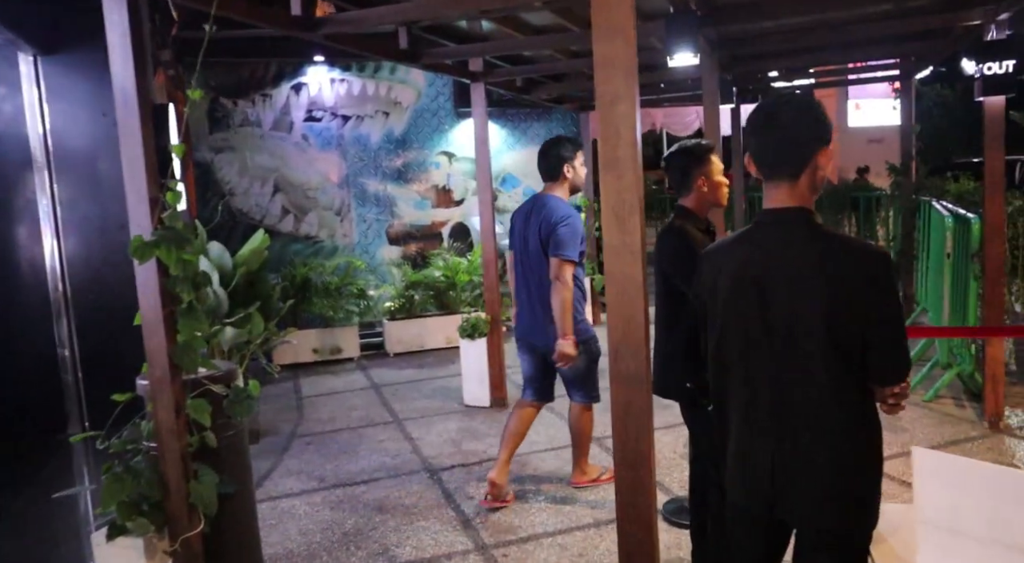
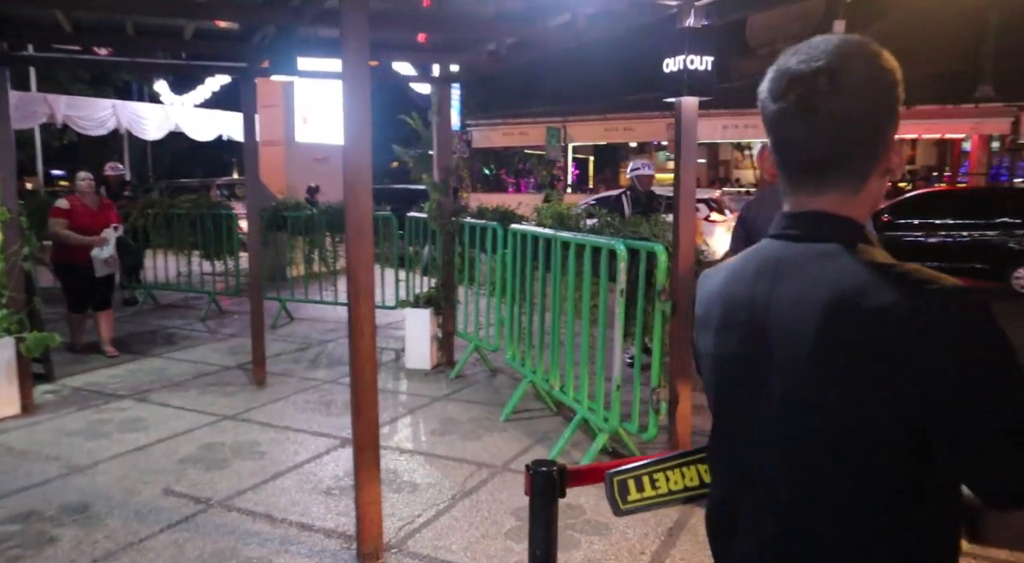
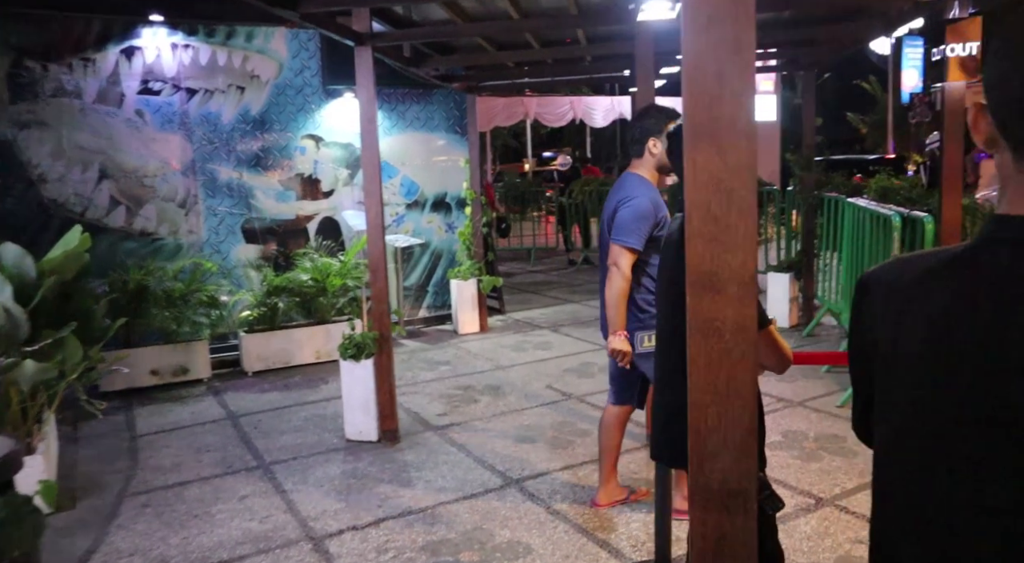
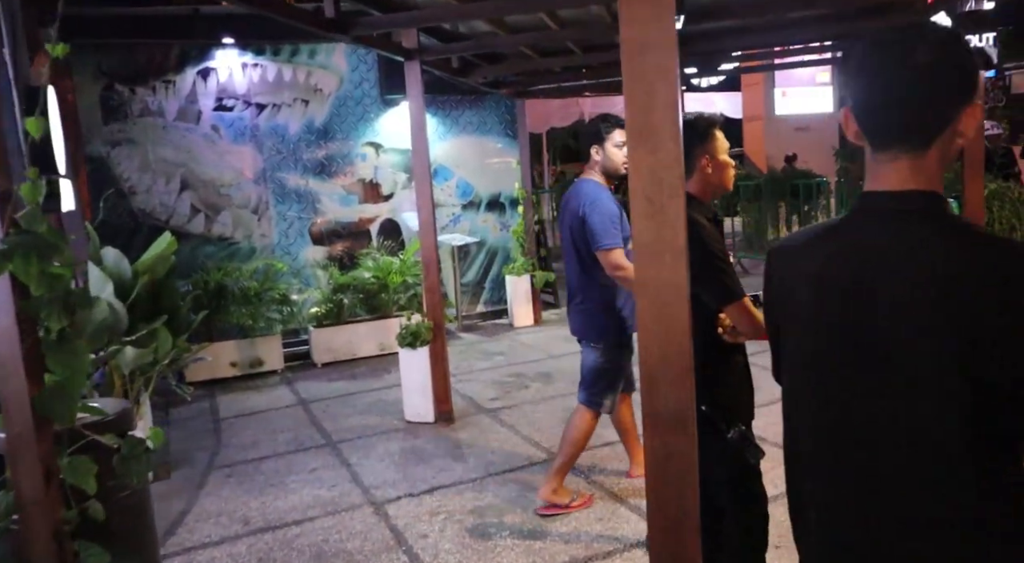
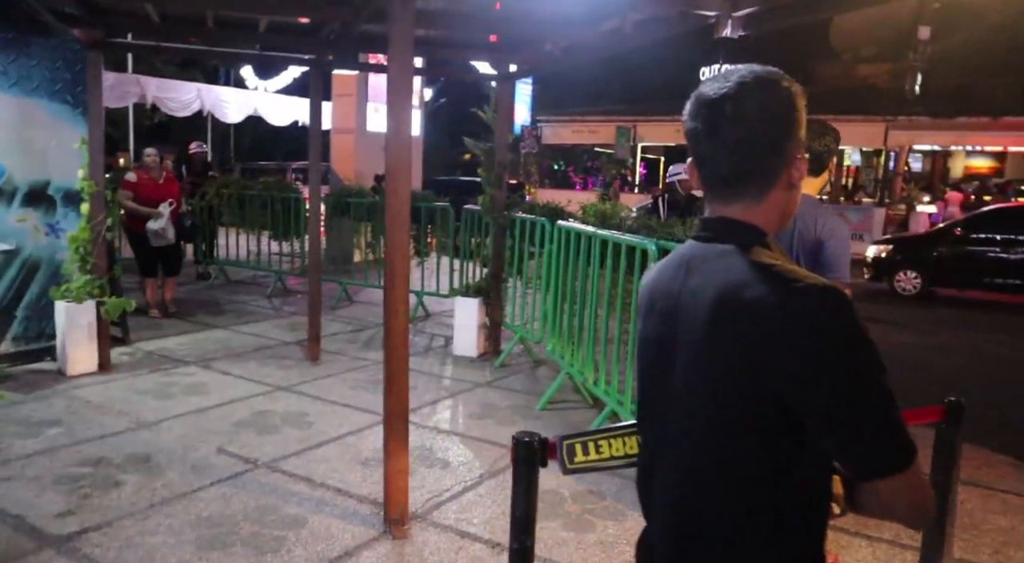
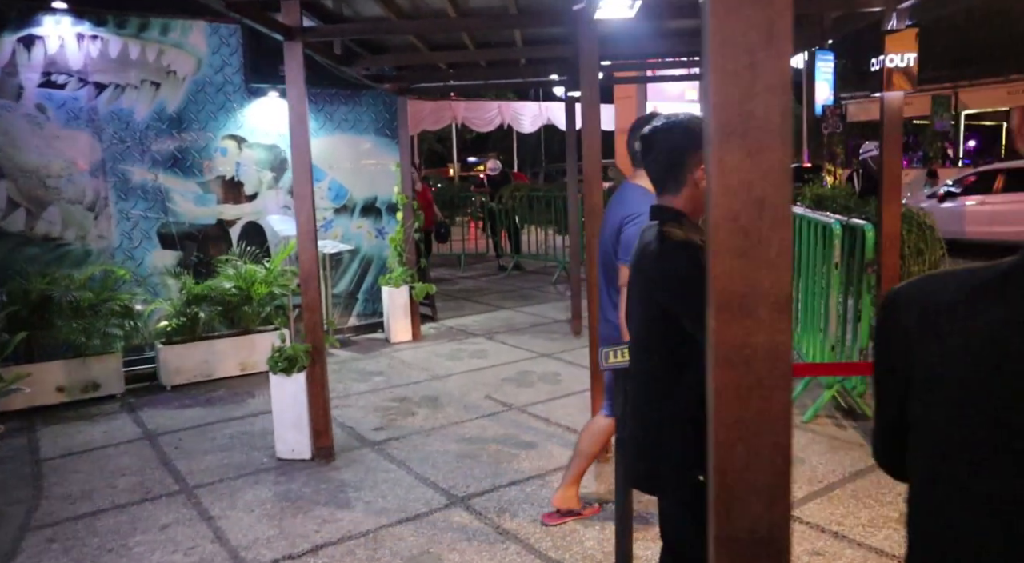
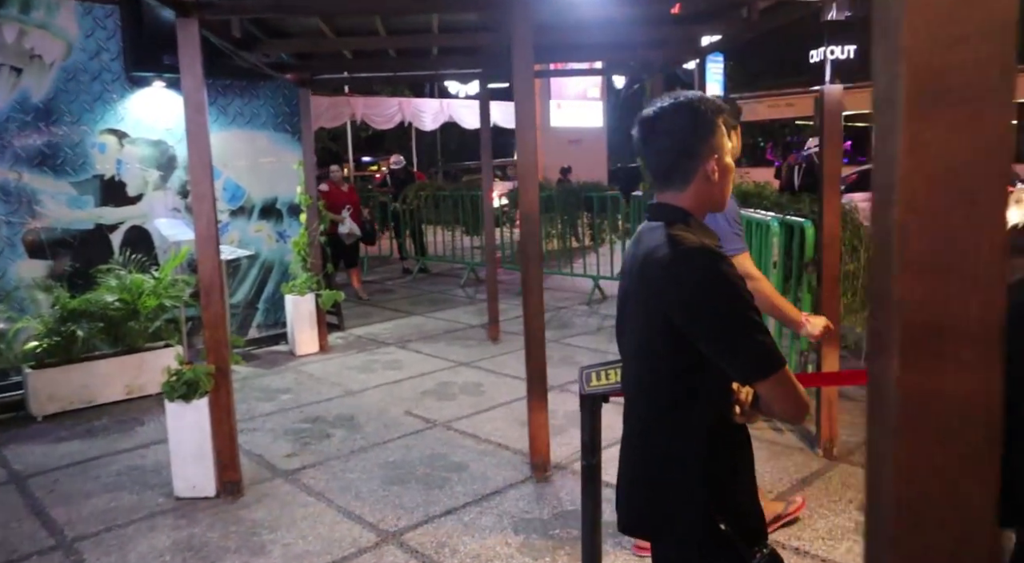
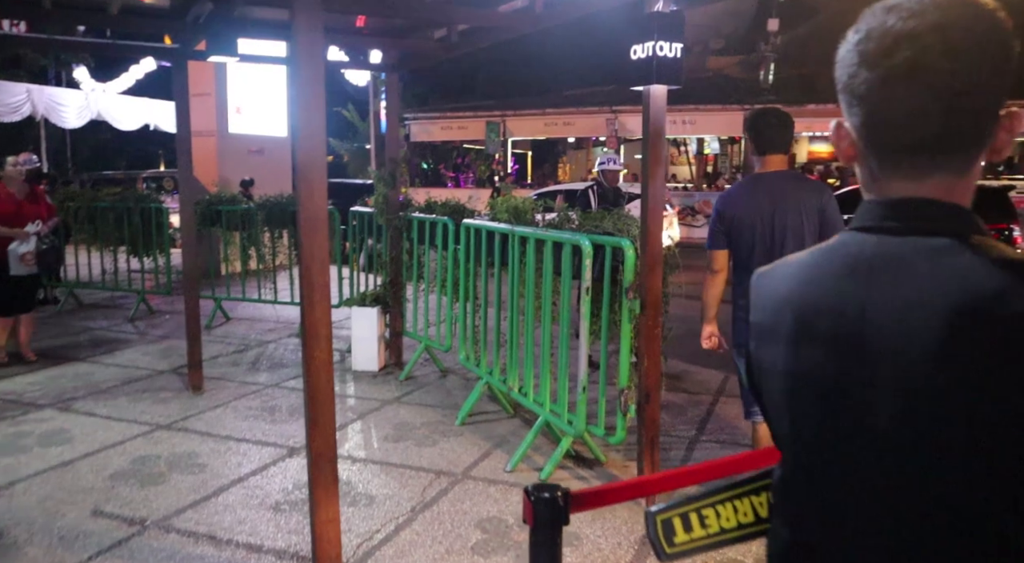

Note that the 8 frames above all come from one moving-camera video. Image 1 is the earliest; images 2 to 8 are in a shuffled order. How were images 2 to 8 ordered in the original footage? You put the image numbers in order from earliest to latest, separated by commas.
4, 3, 6, 7, 5, 2, 8
